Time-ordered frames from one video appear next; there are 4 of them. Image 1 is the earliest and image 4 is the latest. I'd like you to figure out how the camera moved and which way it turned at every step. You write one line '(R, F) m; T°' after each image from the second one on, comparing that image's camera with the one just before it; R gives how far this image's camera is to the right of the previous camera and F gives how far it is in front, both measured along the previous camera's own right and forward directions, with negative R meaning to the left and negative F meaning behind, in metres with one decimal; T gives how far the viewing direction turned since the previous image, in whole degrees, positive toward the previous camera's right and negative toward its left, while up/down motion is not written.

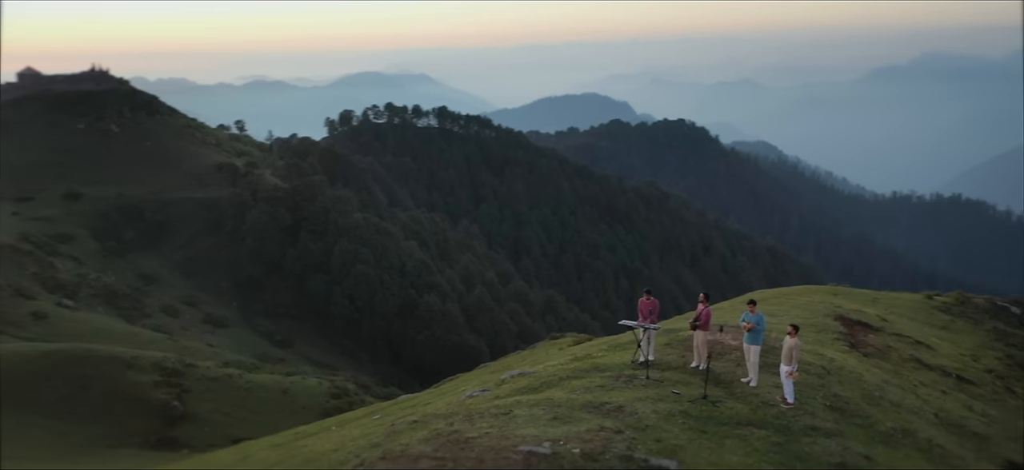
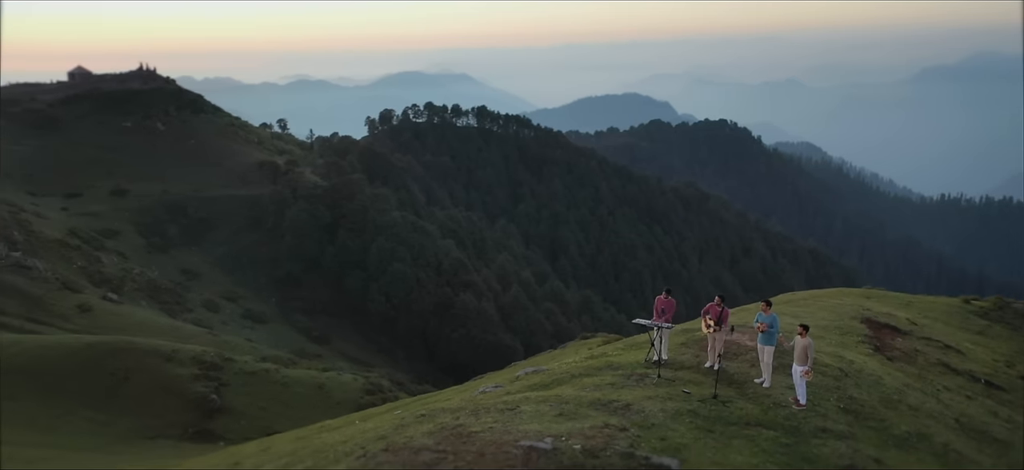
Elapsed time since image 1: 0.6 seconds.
(+0.3, -0.1) m; -3°
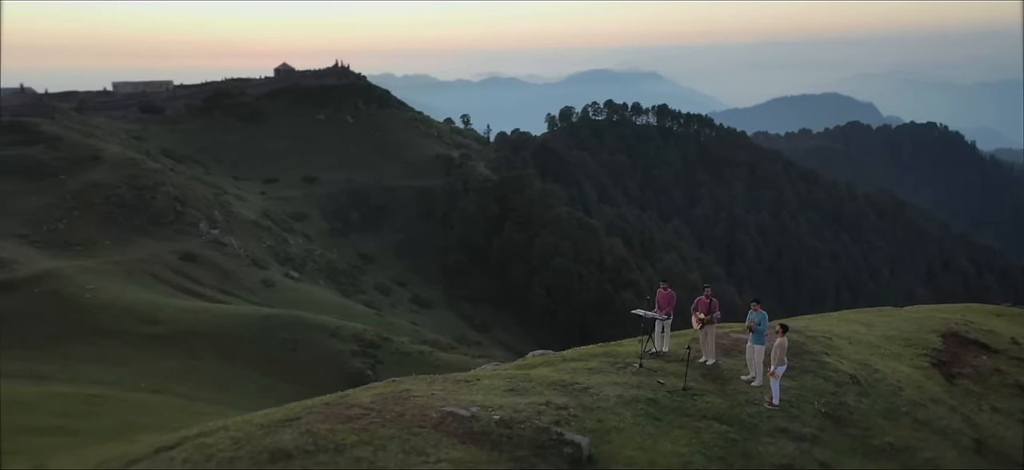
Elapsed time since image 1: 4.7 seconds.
(+2.5, -0.2) m; -12°
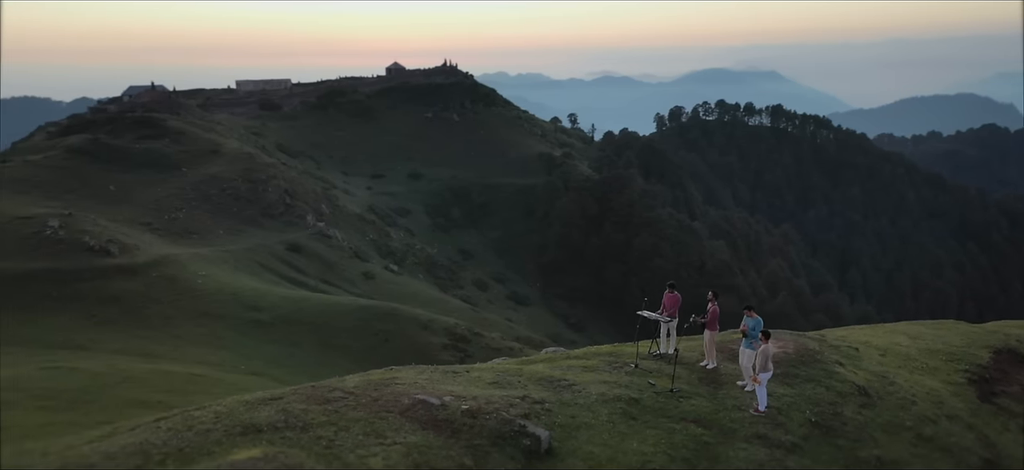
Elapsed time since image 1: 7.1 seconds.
(+1.4, -0.2) m; -7°
